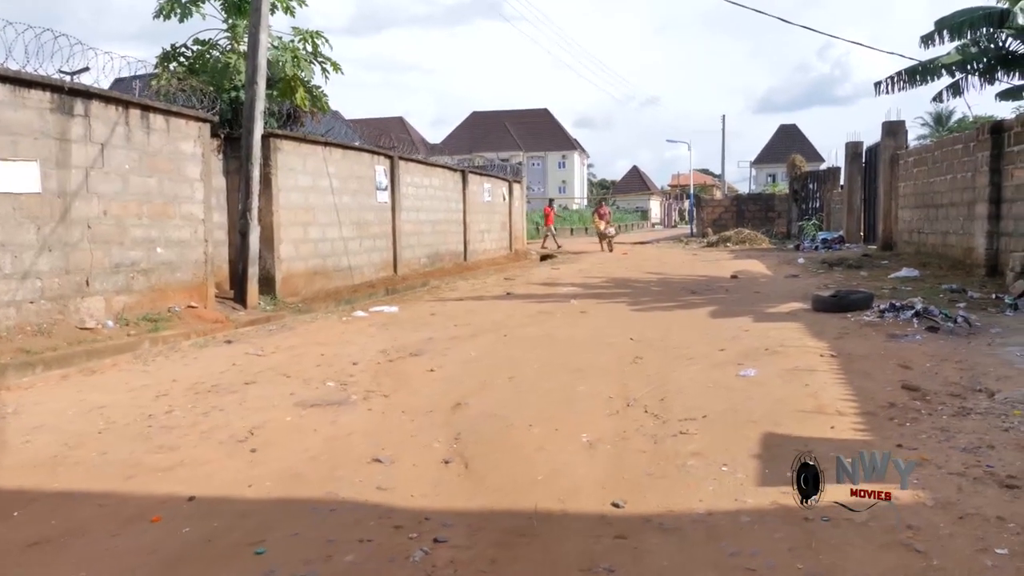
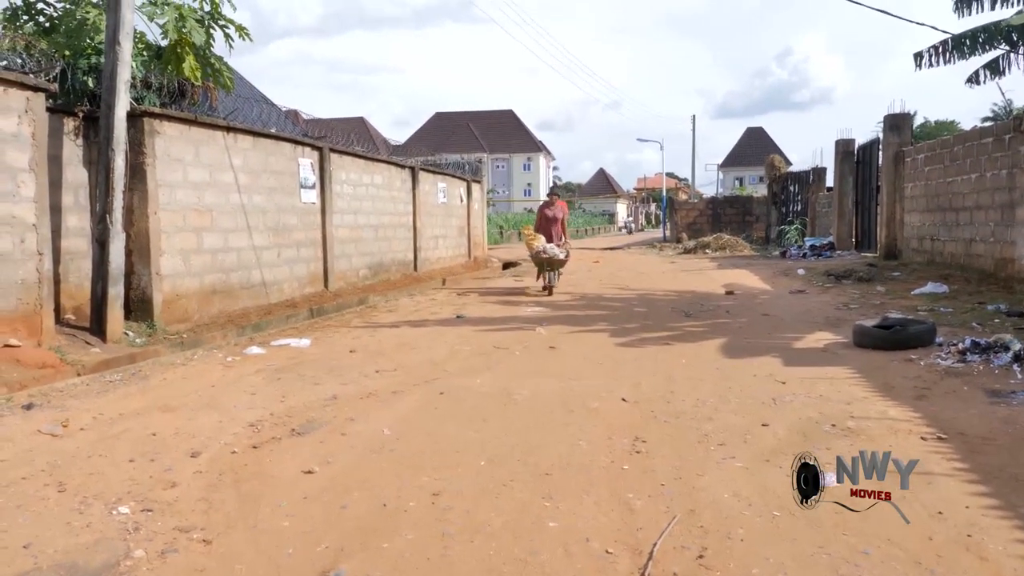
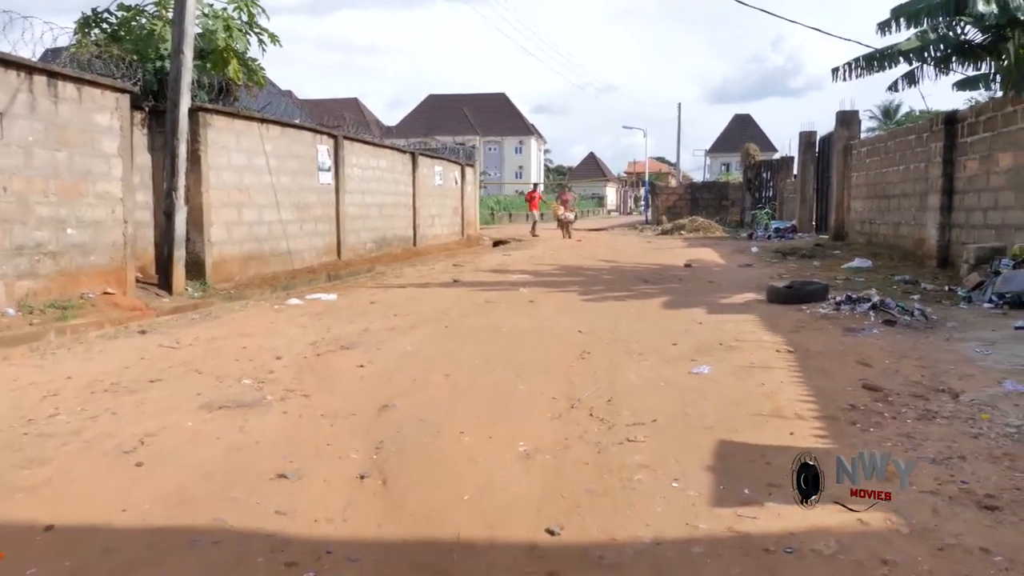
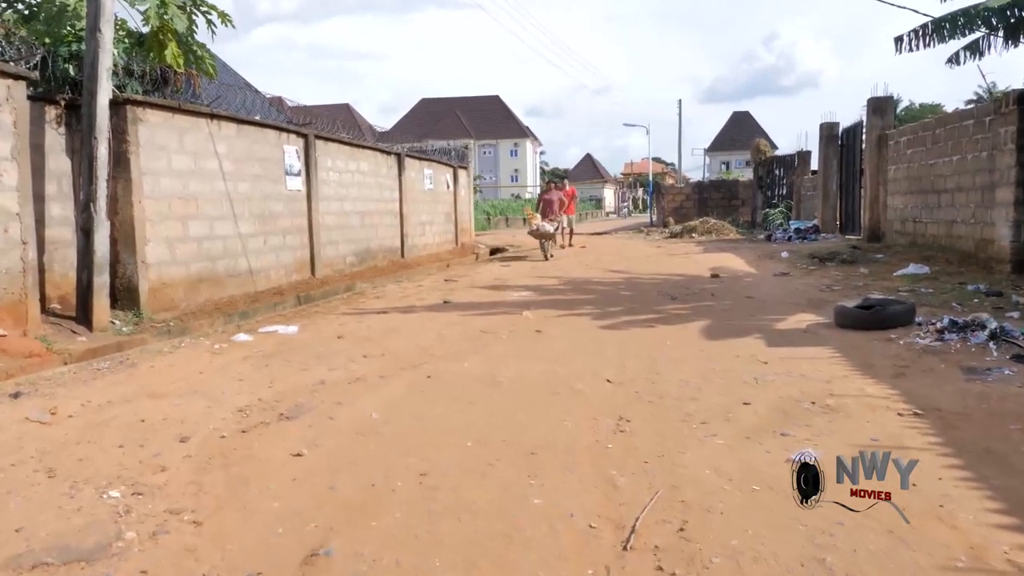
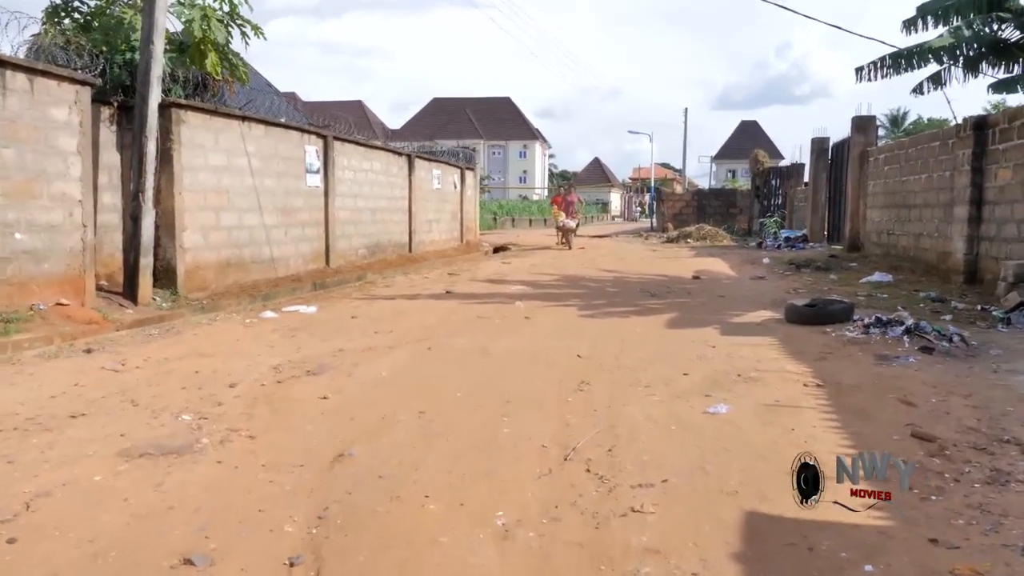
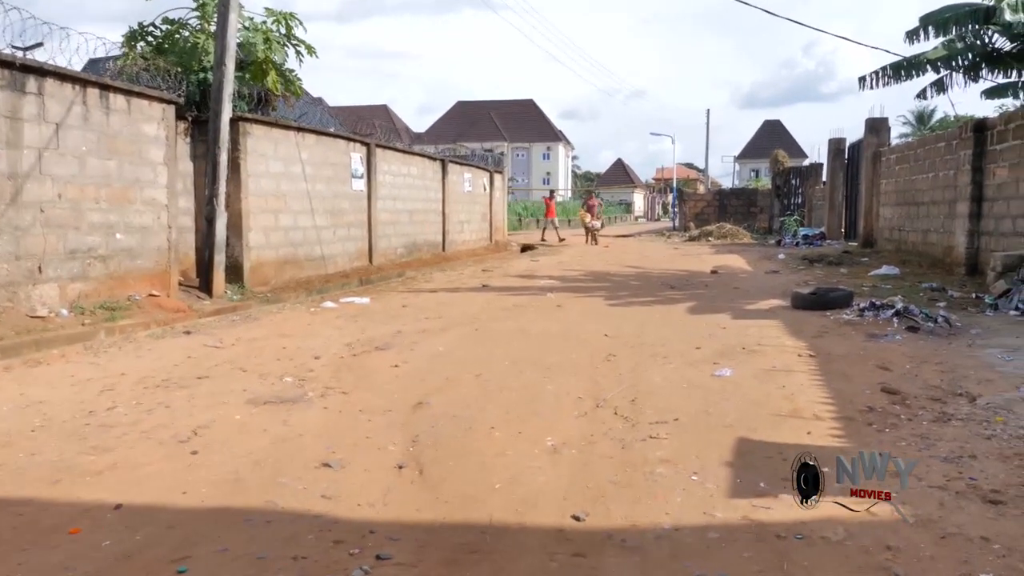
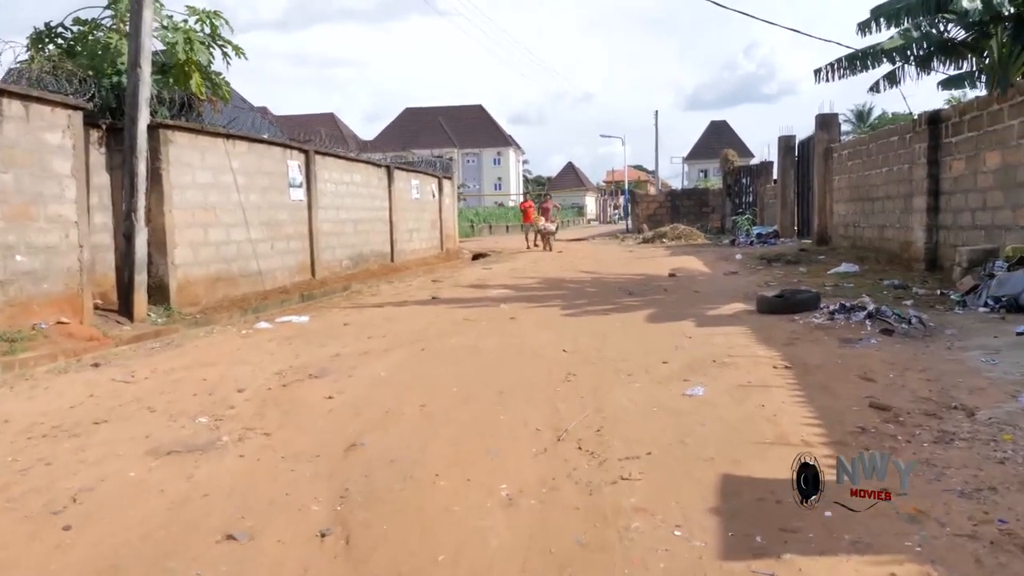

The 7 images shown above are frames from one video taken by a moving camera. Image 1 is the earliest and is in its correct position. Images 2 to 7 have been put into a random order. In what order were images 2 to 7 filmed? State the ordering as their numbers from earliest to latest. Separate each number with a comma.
6, 3, 7, 5, 4, 2
